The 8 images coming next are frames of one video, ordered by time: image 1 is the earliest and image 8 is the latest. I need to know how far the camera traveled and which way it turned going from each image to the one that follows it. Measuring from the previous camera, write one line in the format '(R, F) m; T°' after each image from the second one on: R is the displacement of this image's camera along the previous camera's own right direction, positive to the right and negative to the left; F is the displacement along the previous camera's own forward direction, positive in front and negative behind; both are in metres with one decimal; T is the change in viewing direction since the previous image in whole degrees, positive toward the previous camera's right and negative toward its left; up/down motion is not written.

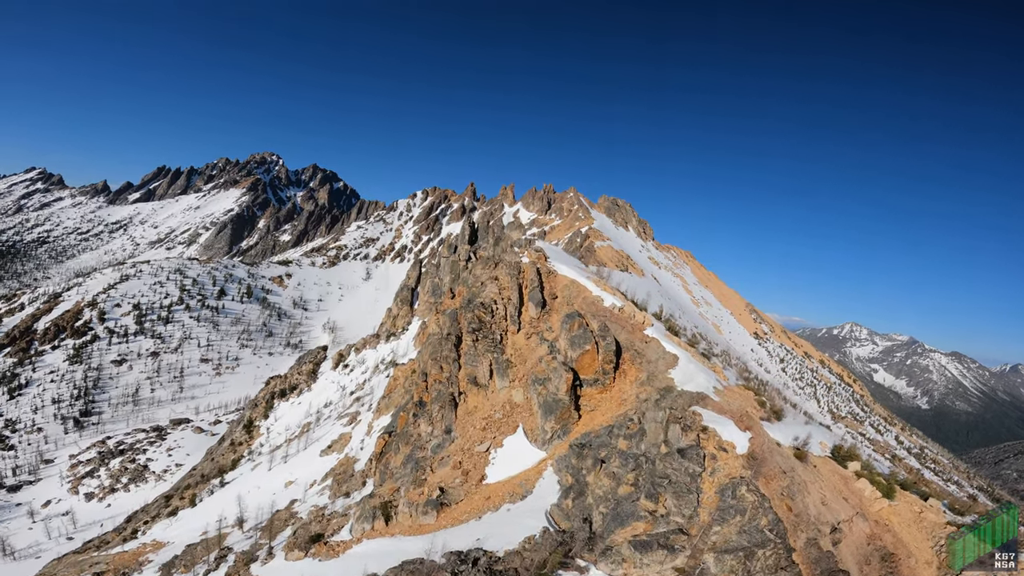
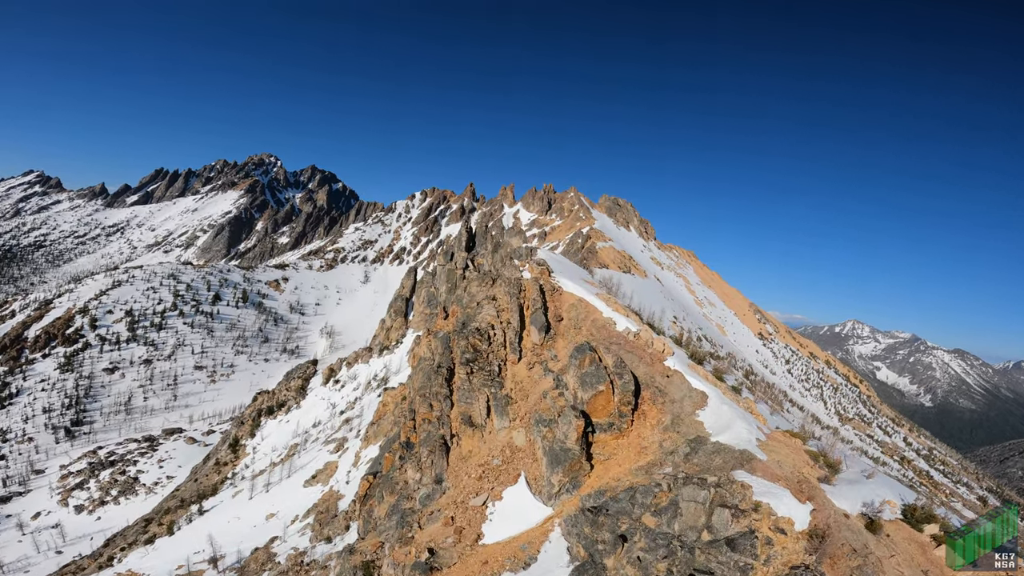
(+0.1, +2.9) m; 0°
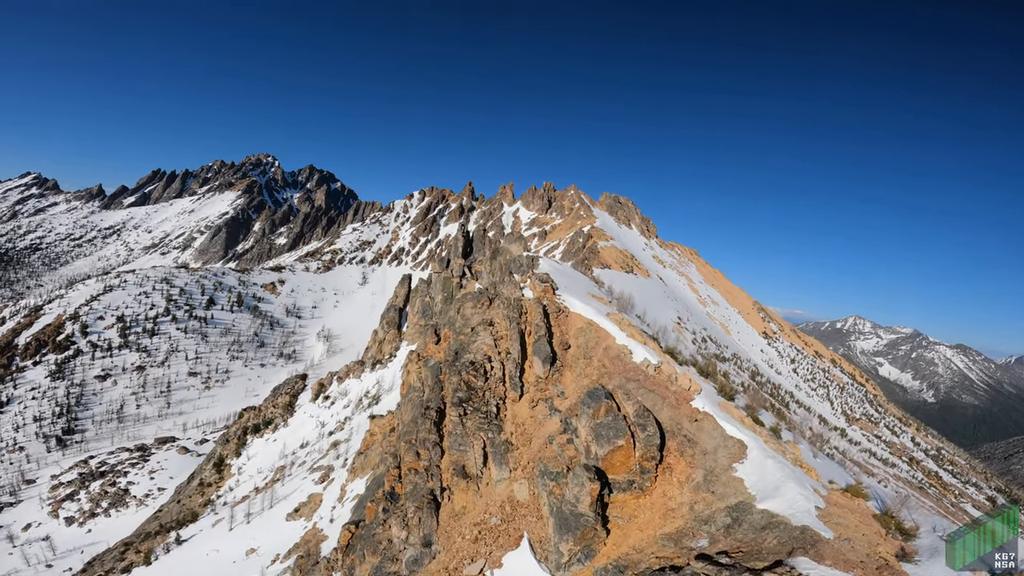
(0.0, +2.8) m; 0°
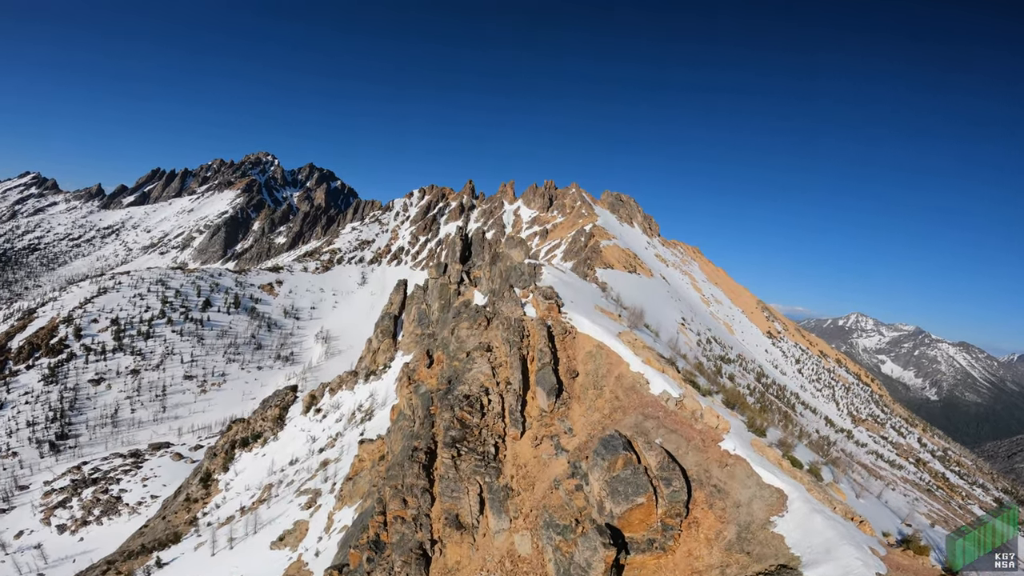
(0.0, +2.2) m; 0°
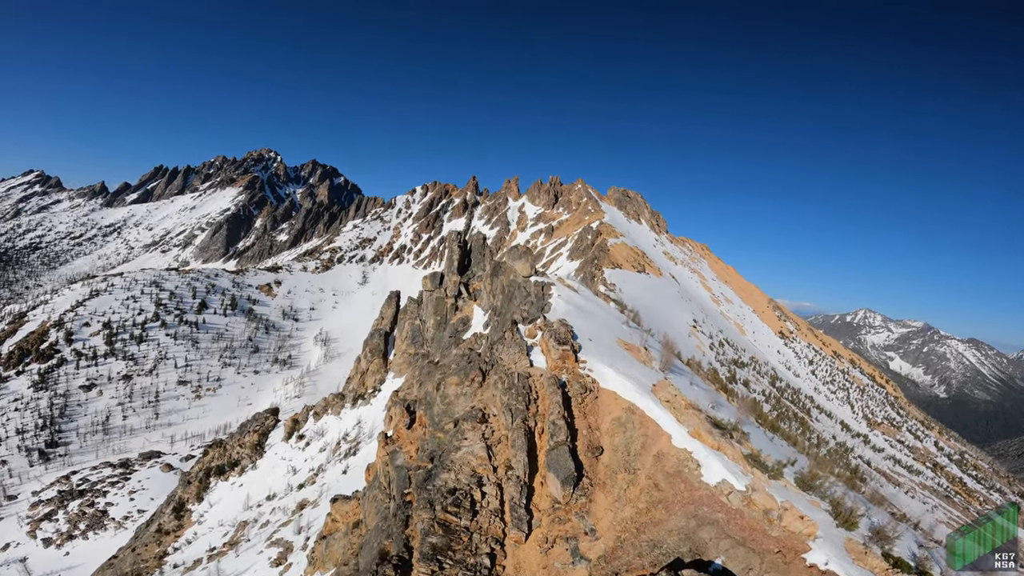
(+0.1, +4.6) m; -1°
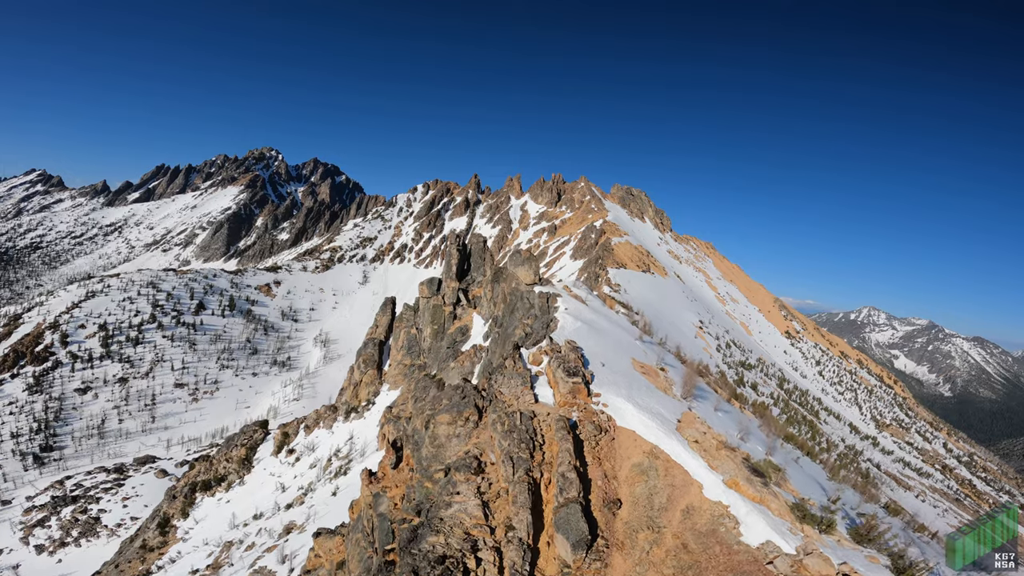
(0.0, +2.3) m; 0°
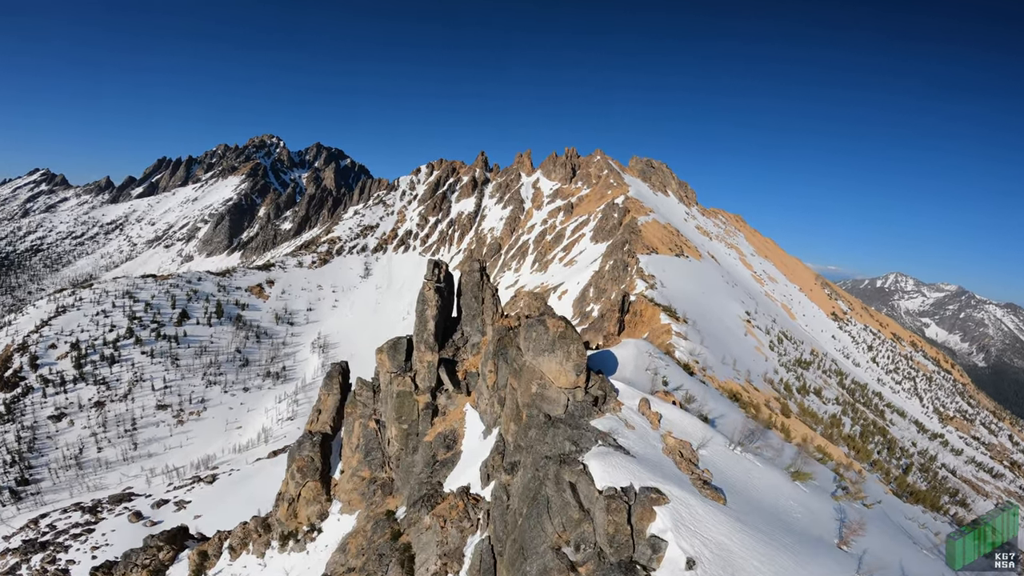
(-0.1, +14.8) m; -2°
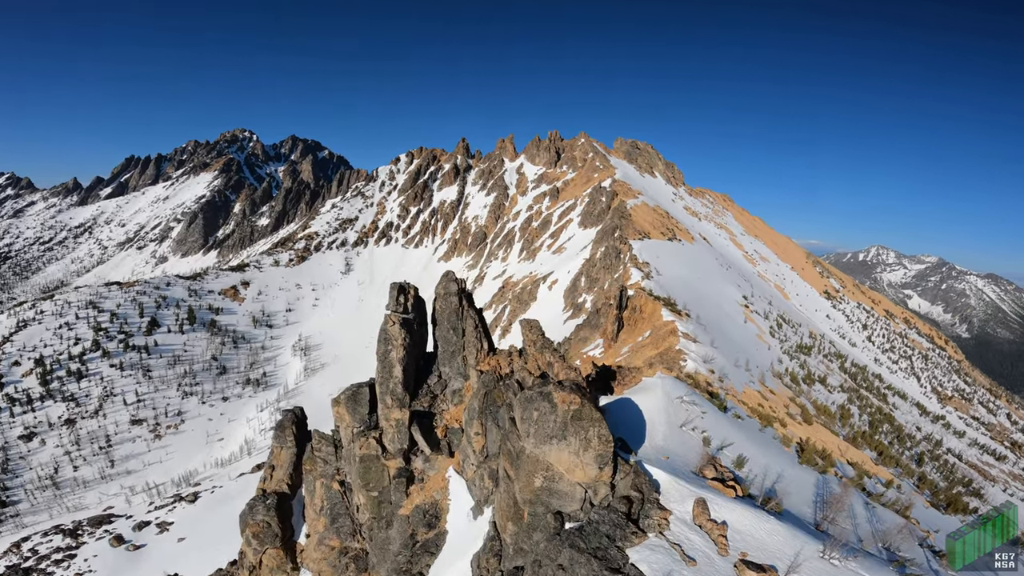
(0.0, +4.1) m; +1°
